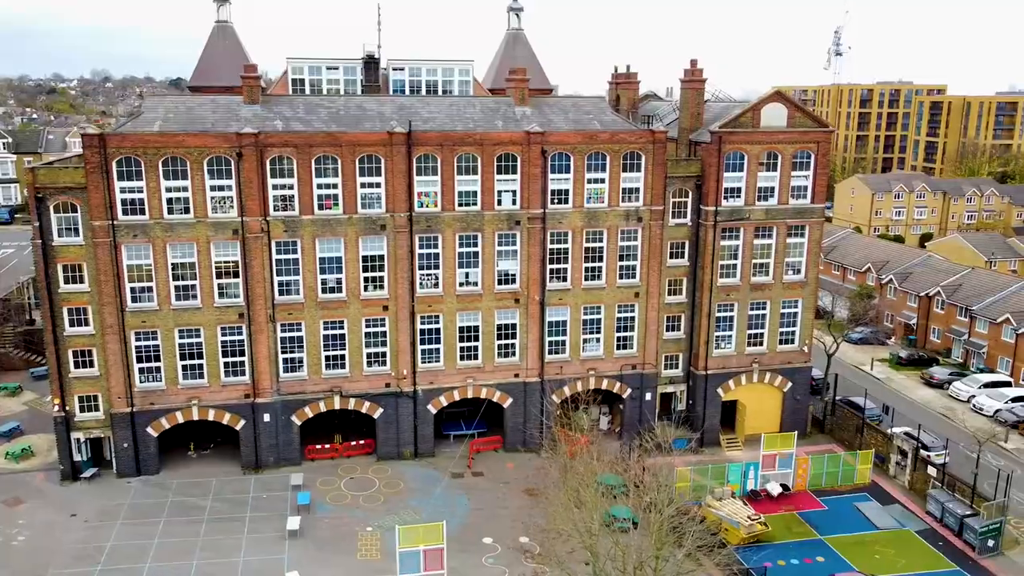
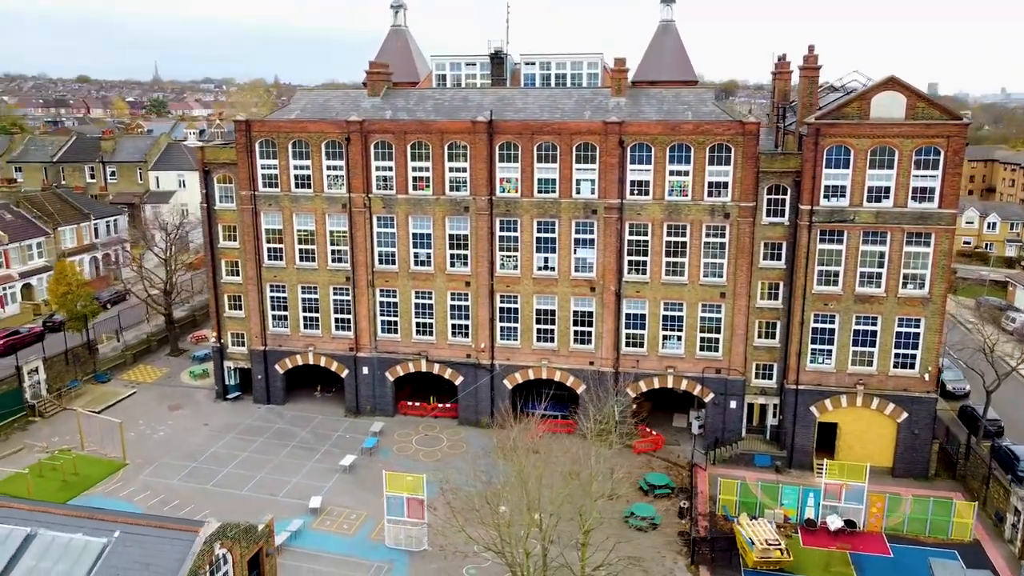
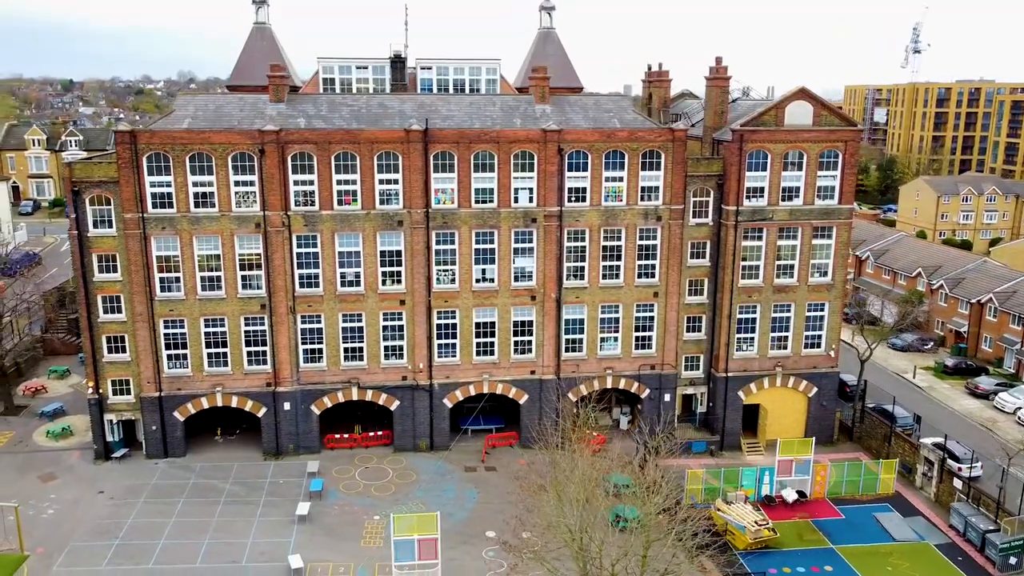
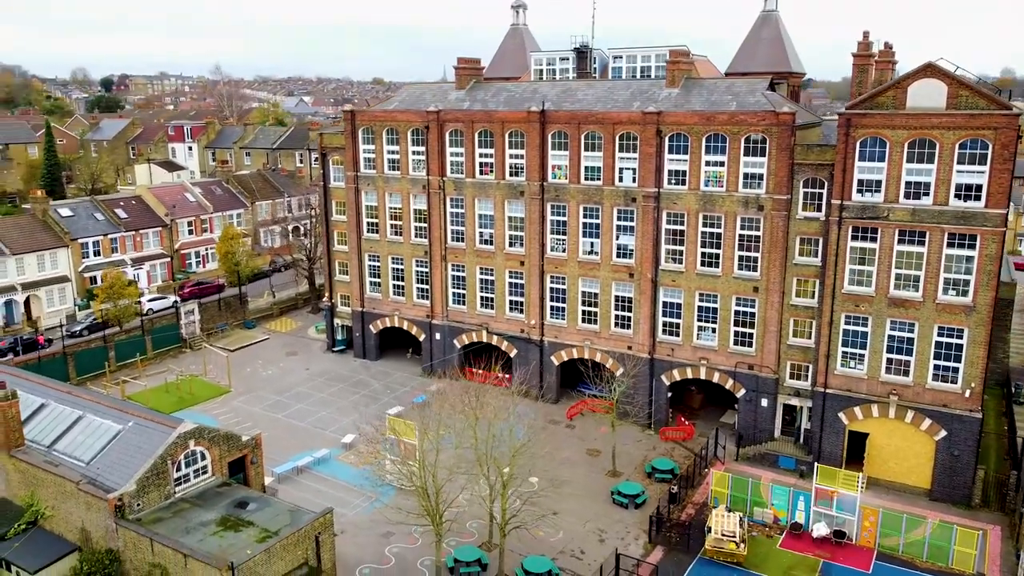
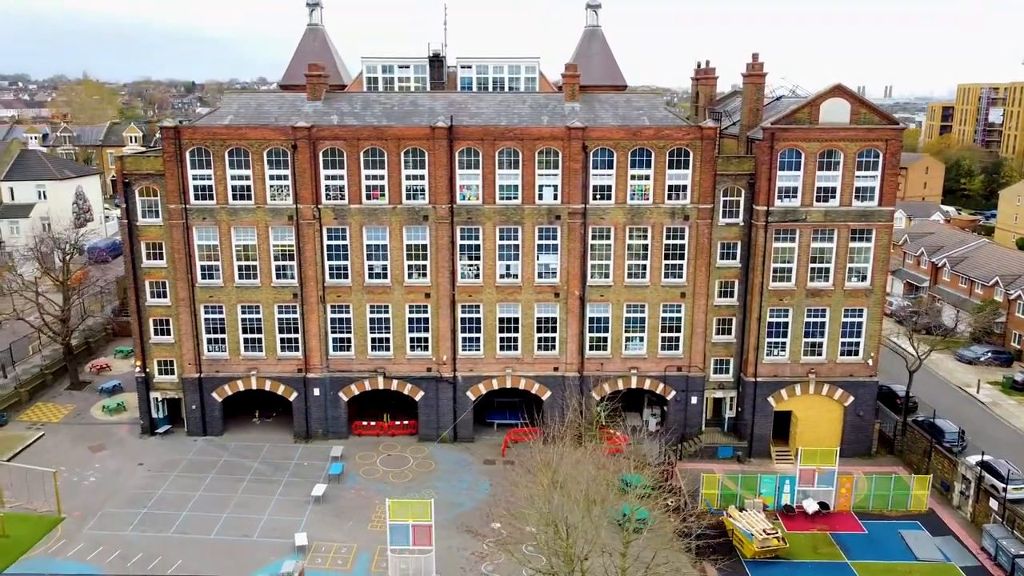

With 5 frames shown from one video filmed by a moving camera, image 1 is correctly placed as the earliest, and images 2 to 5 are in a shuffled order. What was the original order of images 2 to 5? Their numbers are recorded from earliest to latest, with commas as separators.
3, 5, 2, 4
